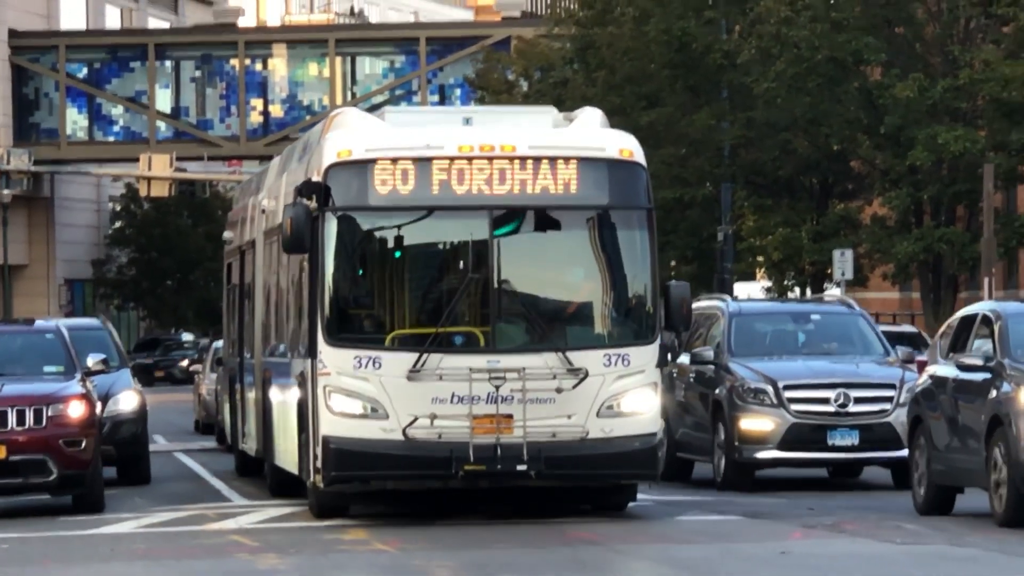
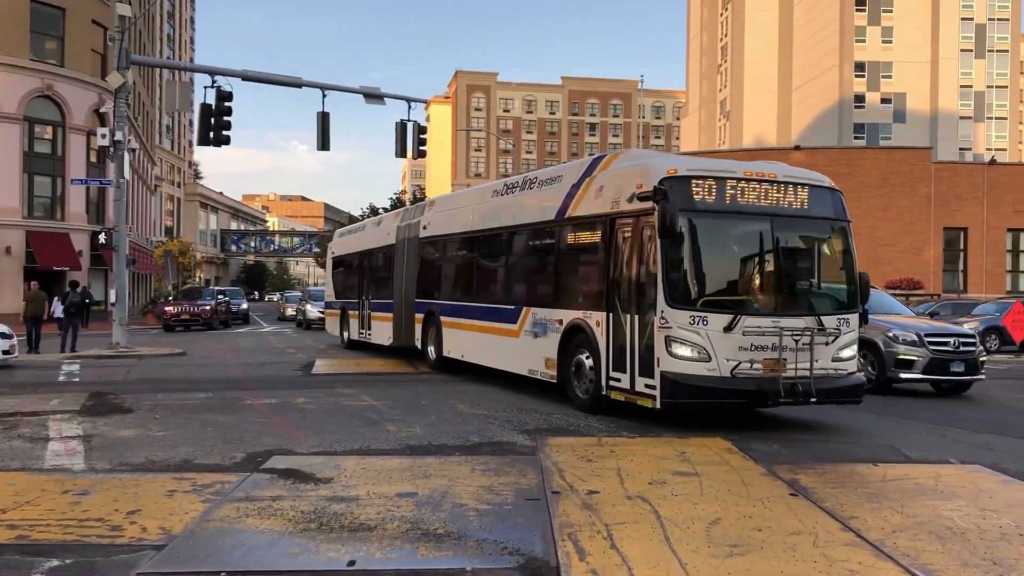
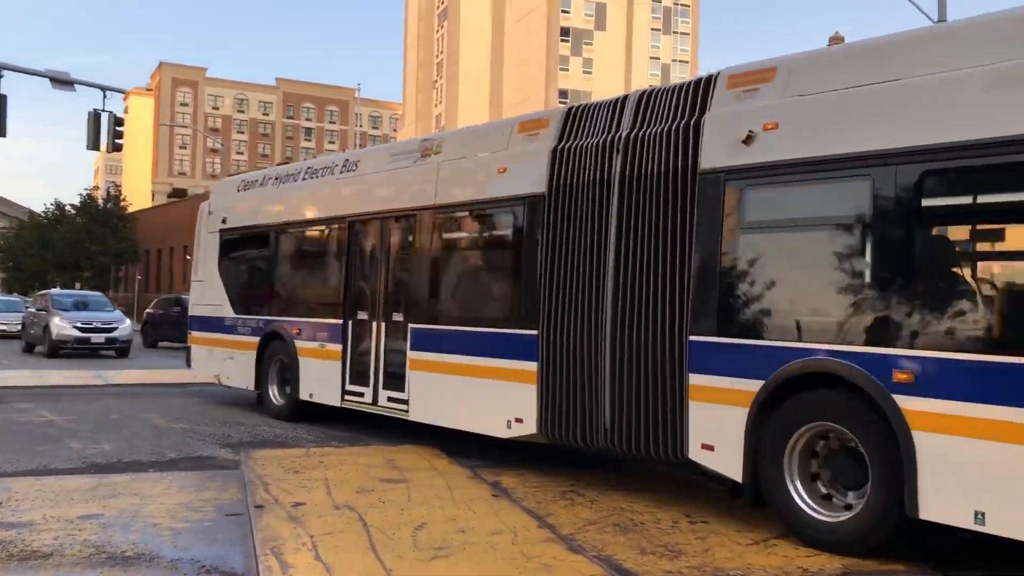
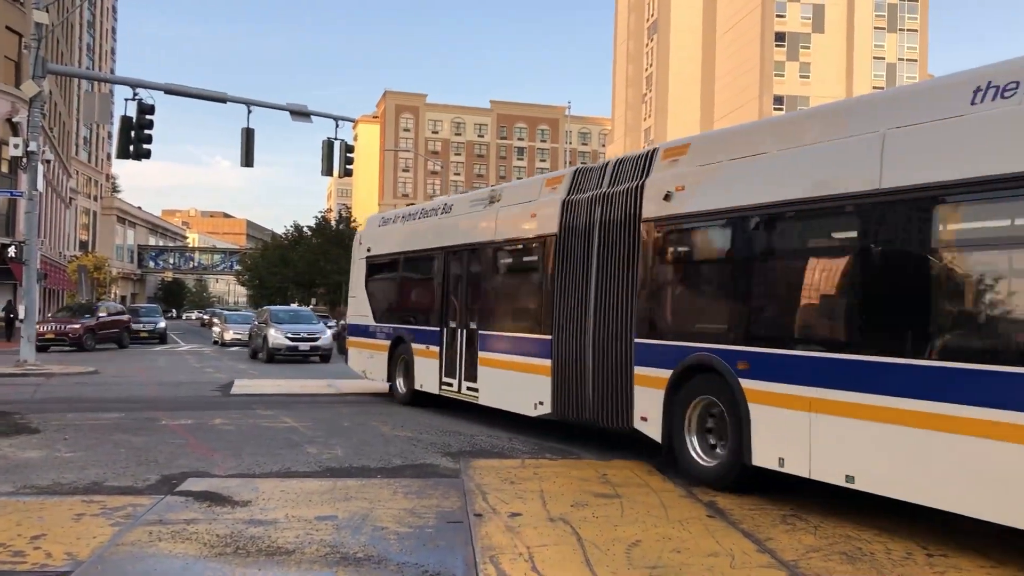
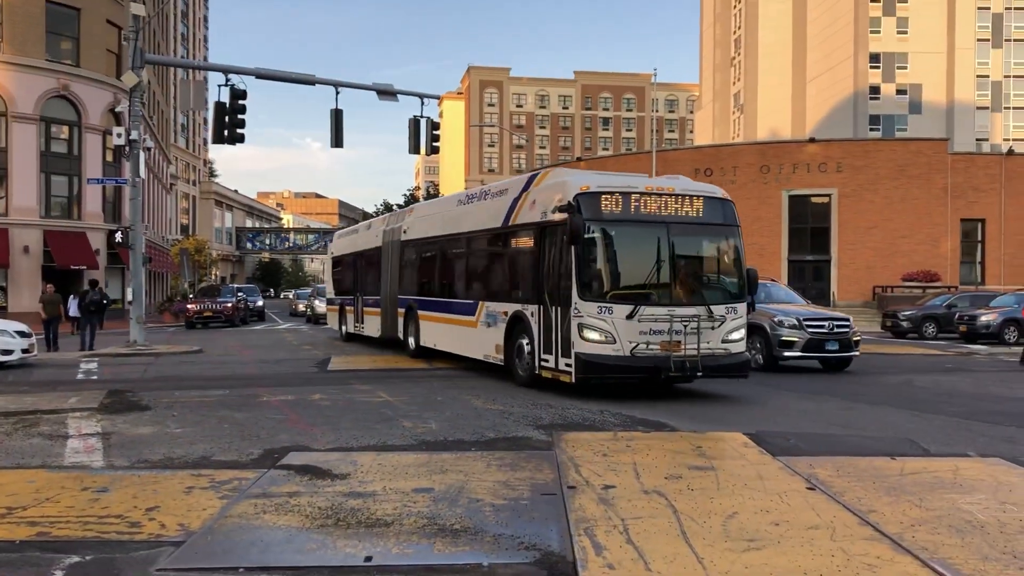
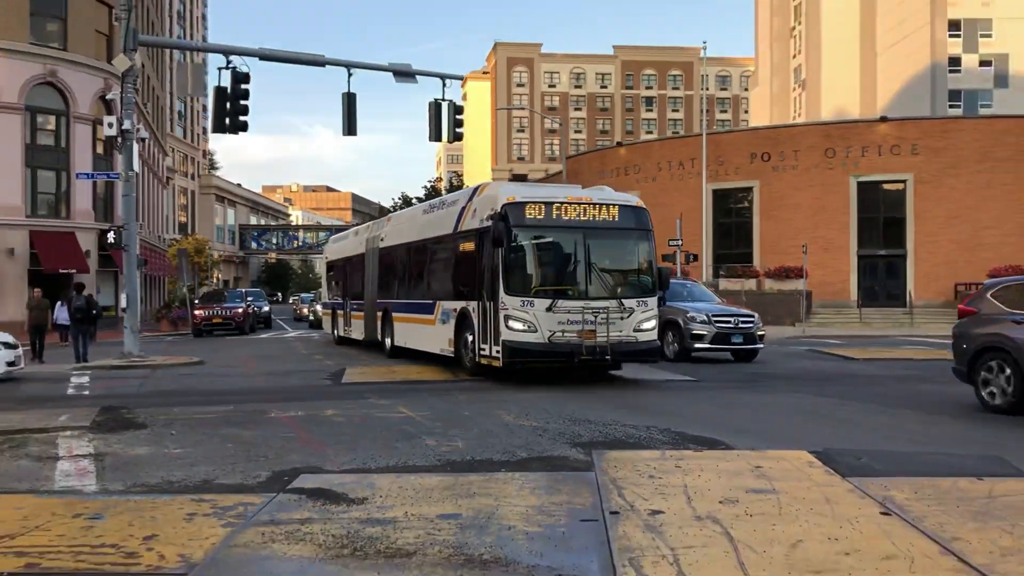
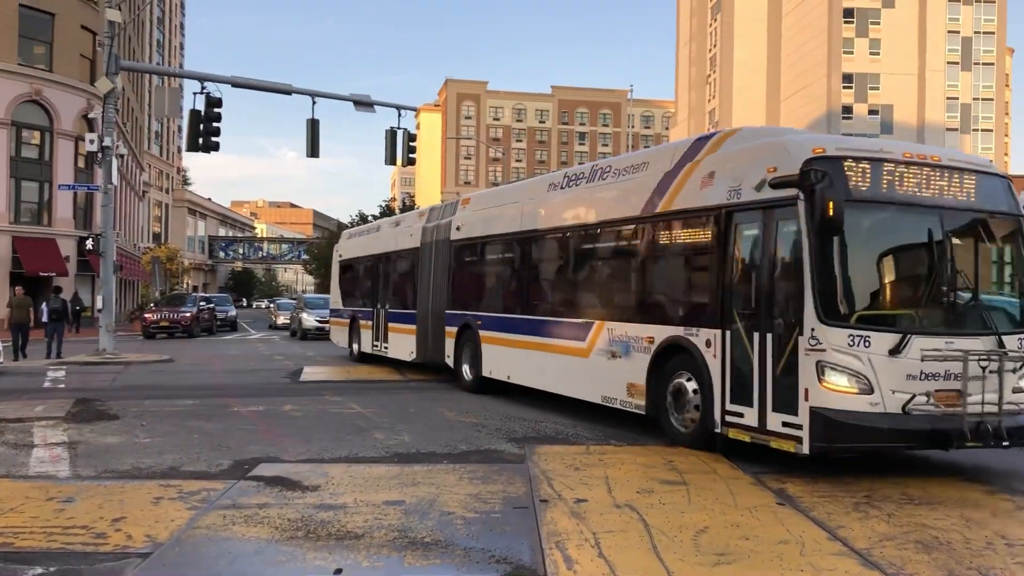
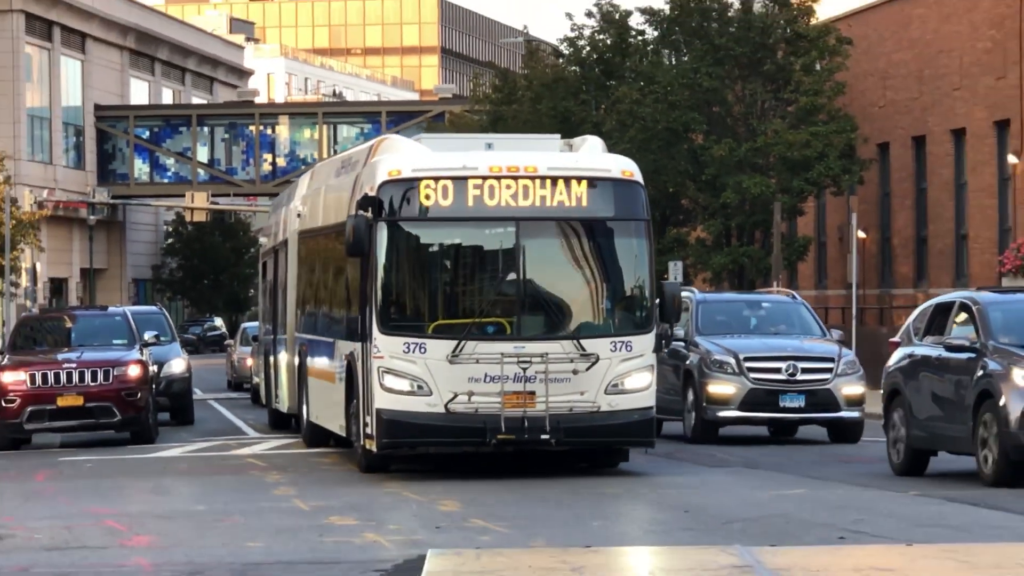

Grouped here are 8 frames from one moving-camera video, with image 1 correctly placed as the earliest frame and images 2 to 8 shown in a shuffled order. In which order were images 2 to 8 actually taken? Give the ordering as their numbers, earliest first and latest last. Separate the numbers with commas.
8, 6, 5, 2, 7, 4, 3
